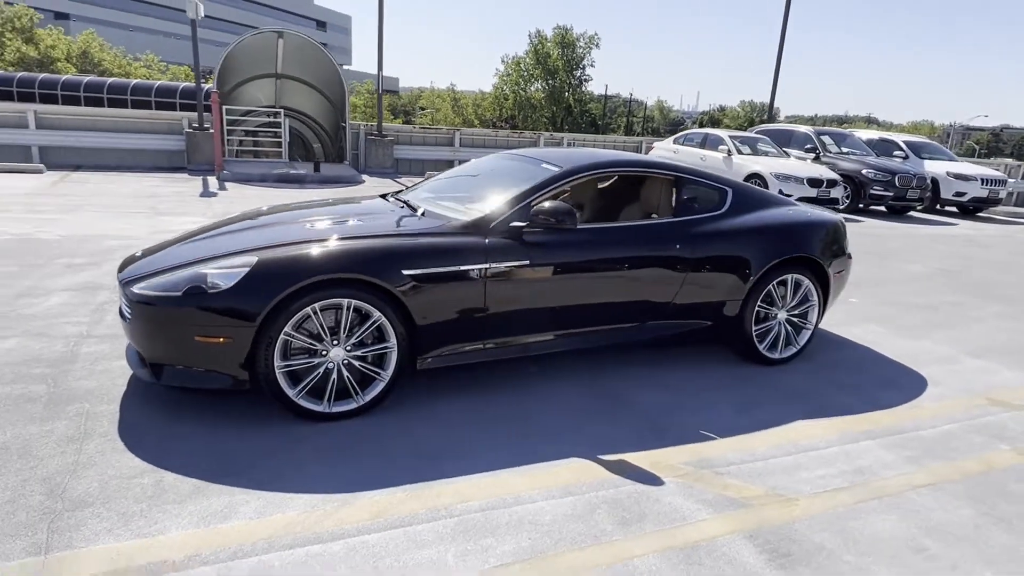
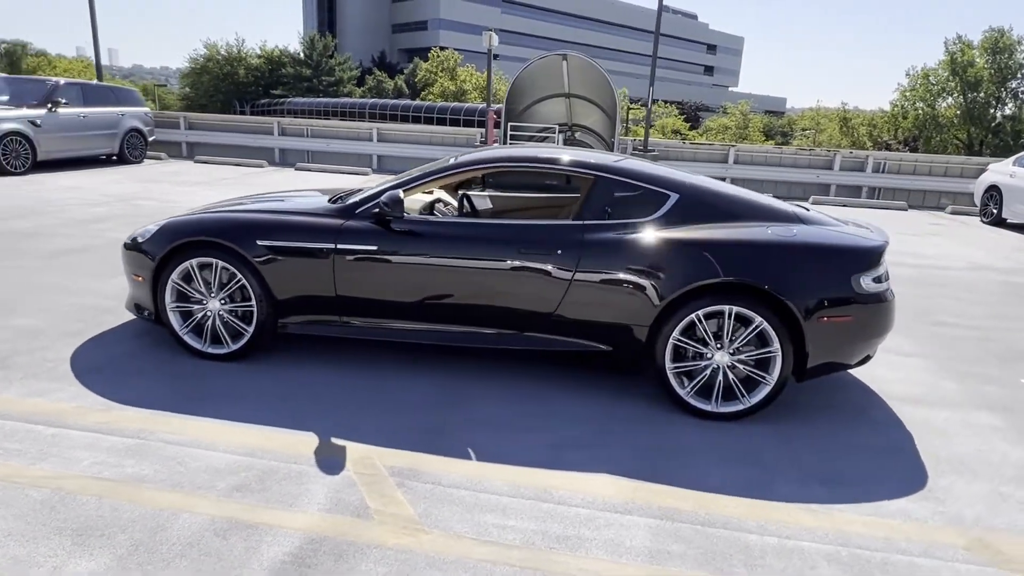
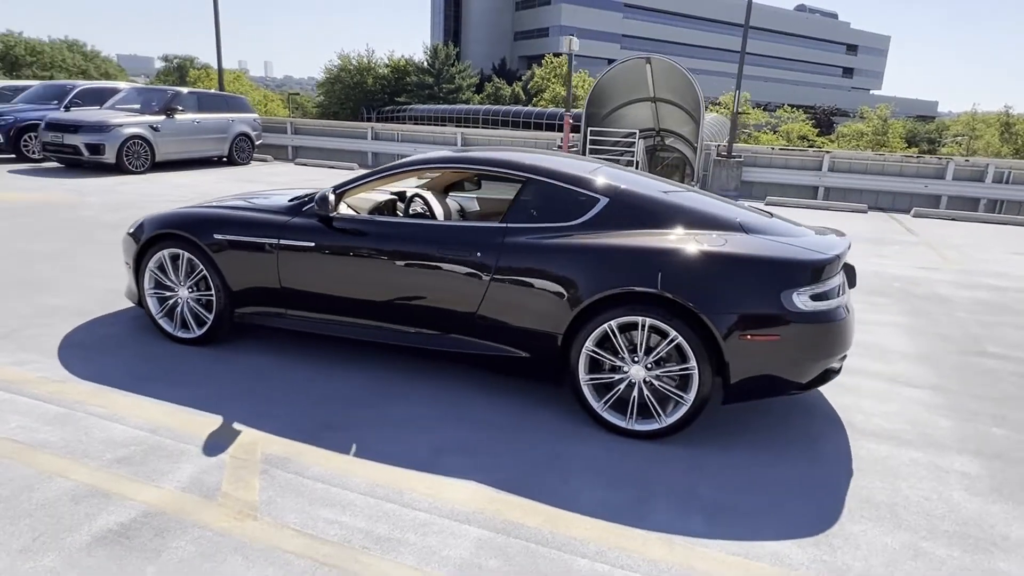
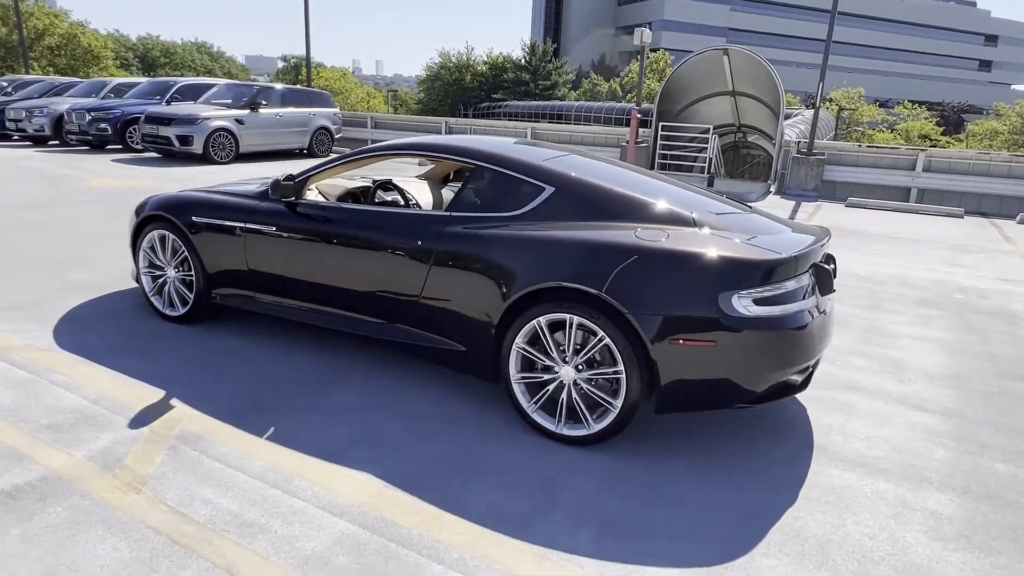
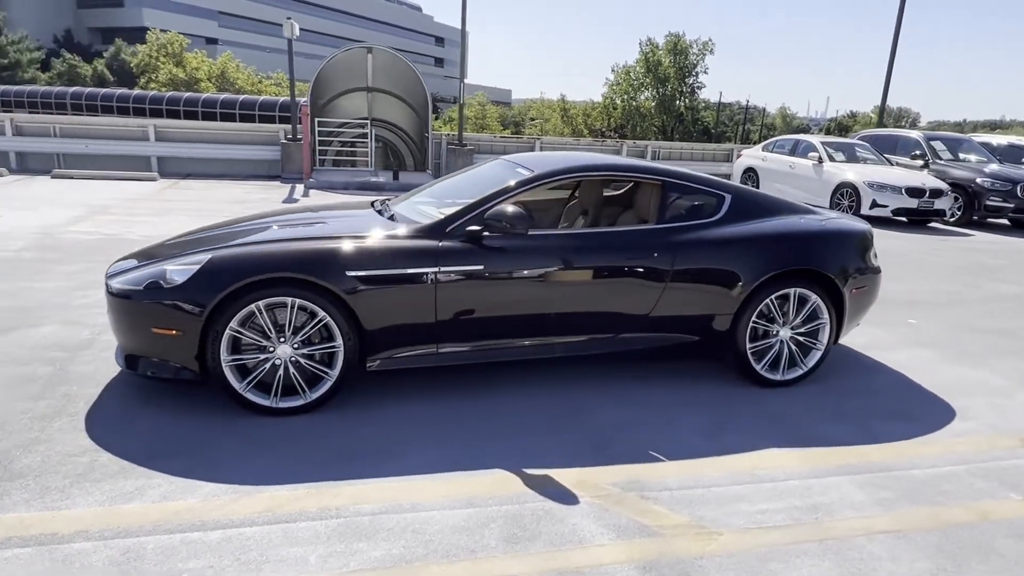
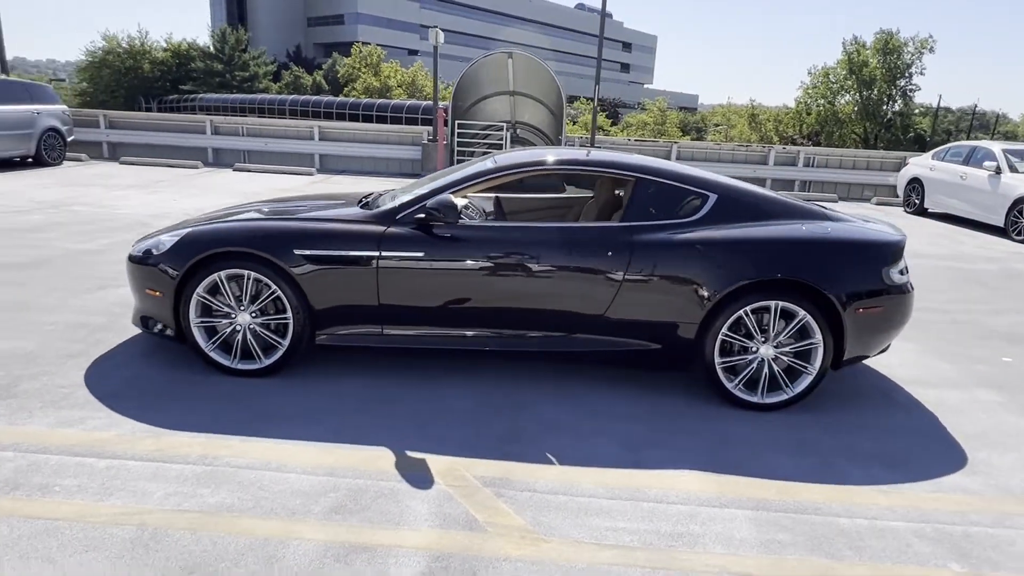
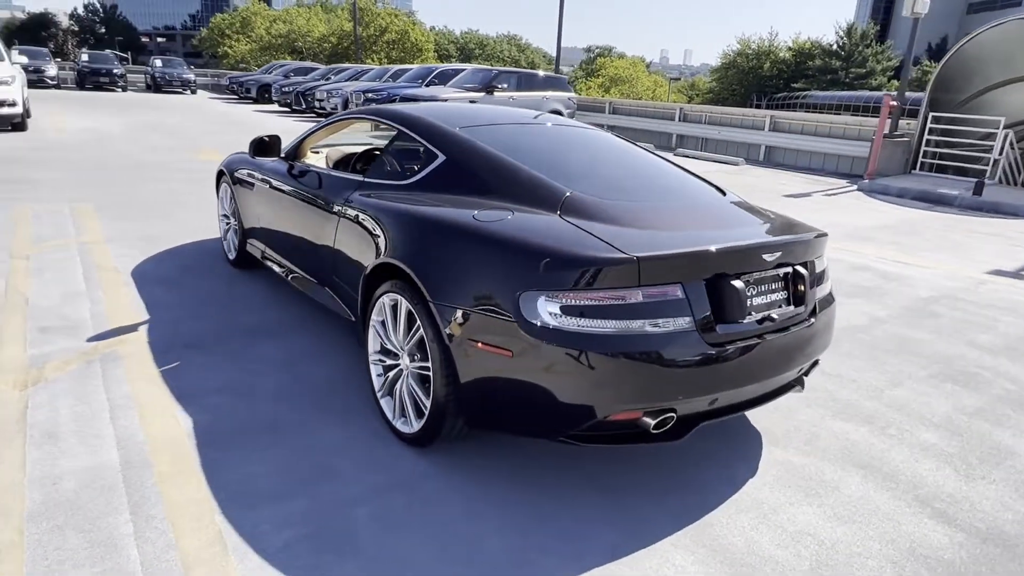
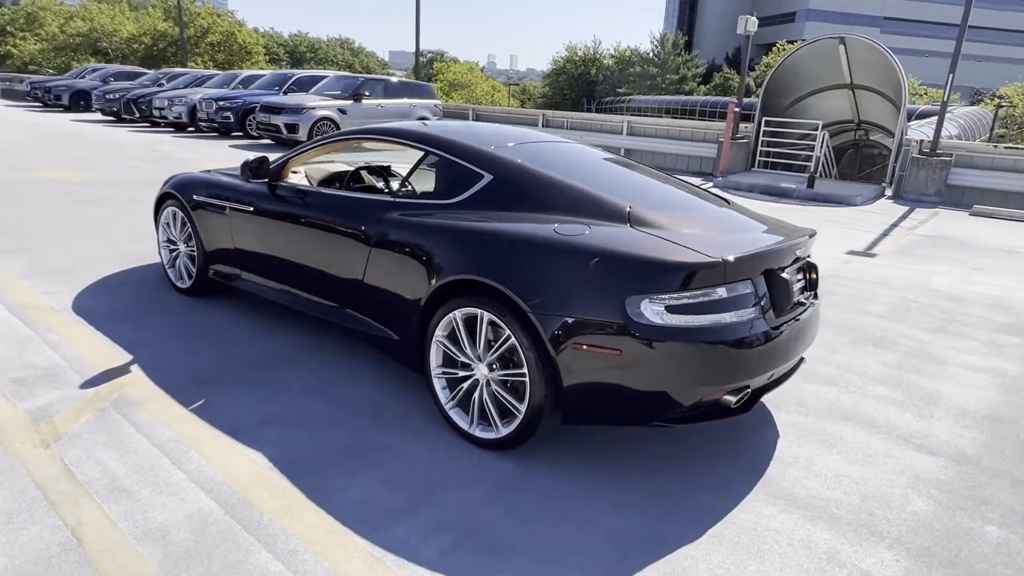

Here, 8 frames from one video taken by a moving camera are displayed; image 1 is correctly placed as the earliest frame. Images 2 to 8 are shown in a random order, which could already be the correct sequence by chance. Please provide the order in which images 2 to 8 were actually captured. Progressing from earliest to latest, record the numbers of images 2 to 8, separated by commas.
5, 6, 2, 3, 4, 8, 7
